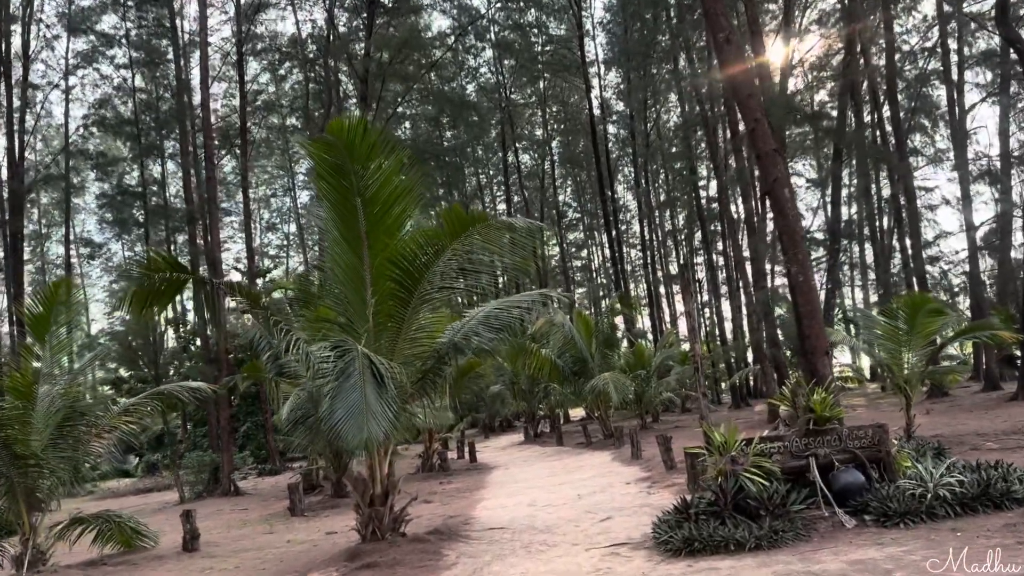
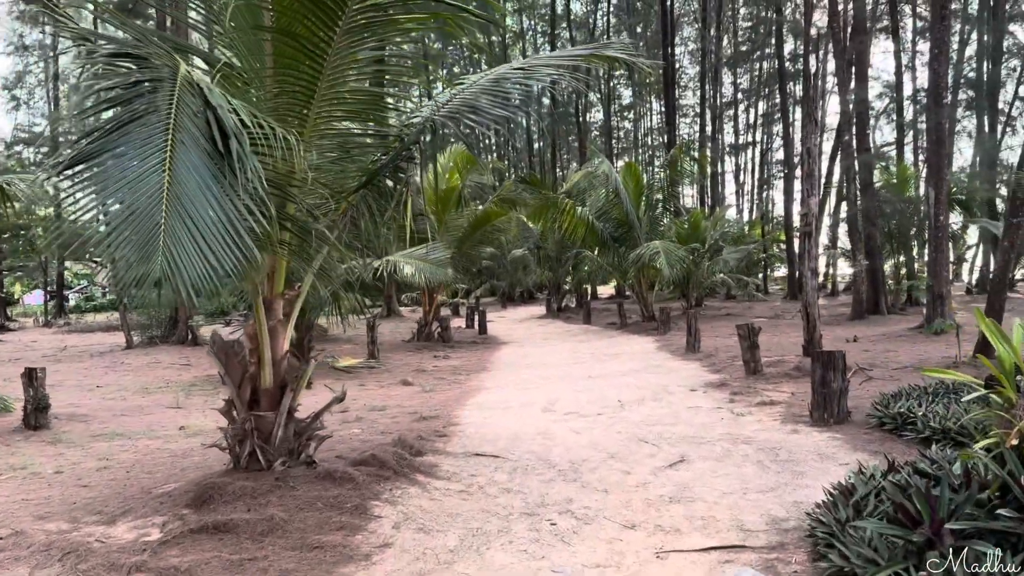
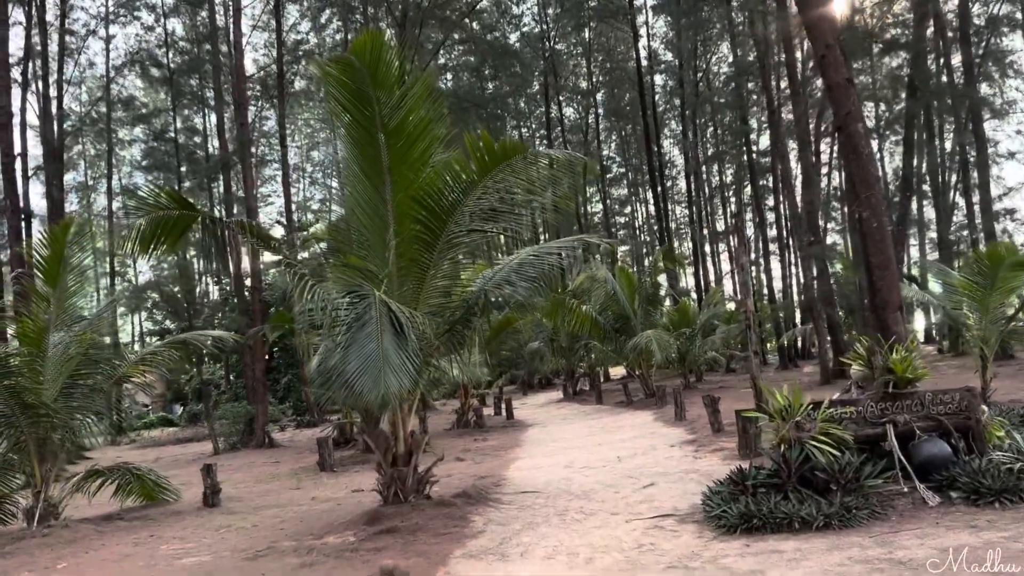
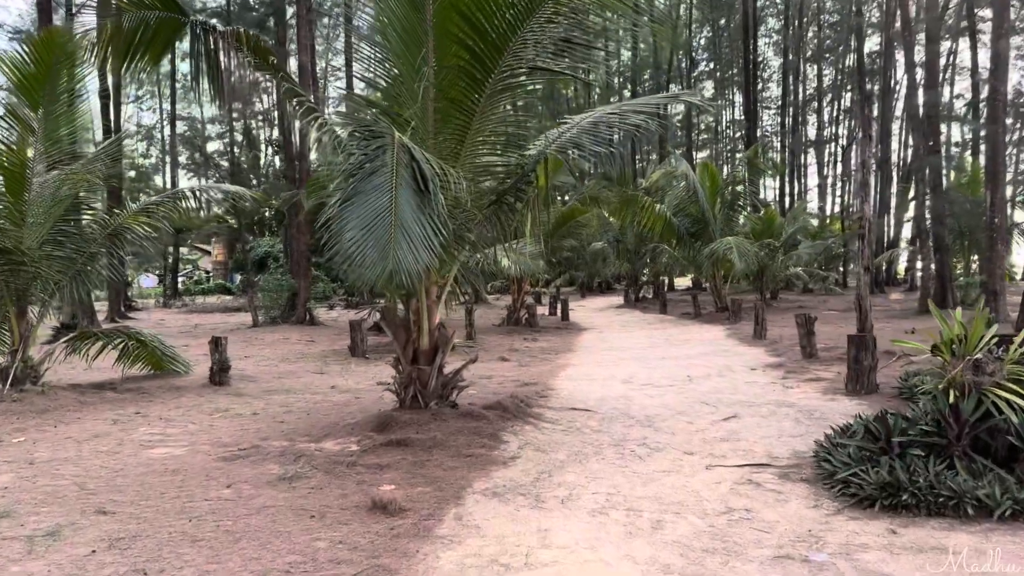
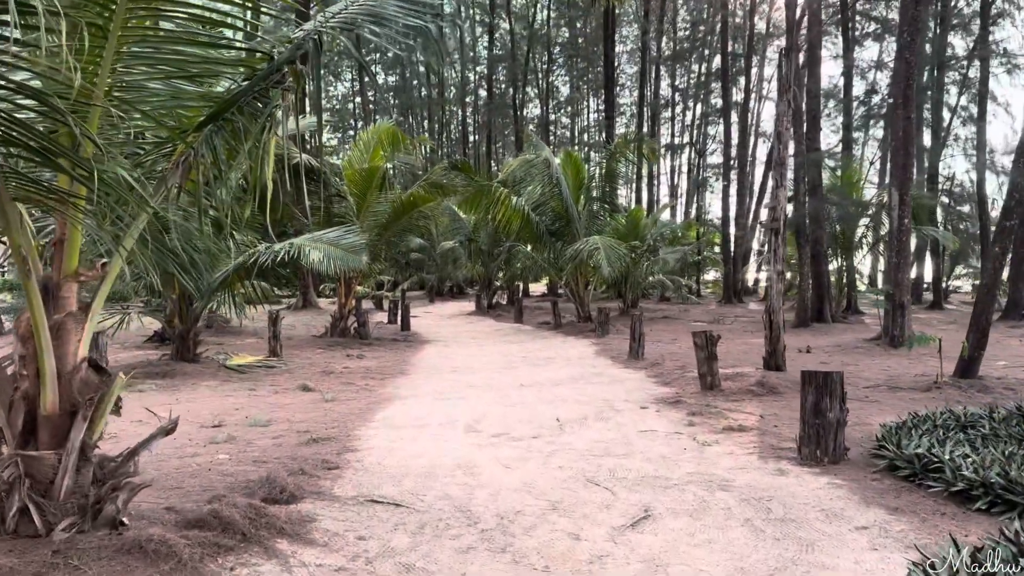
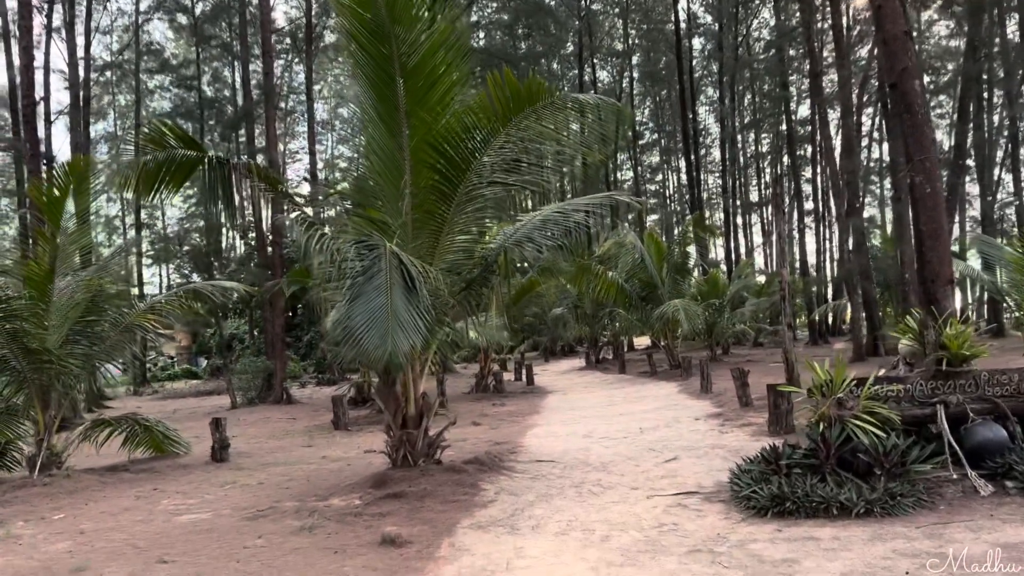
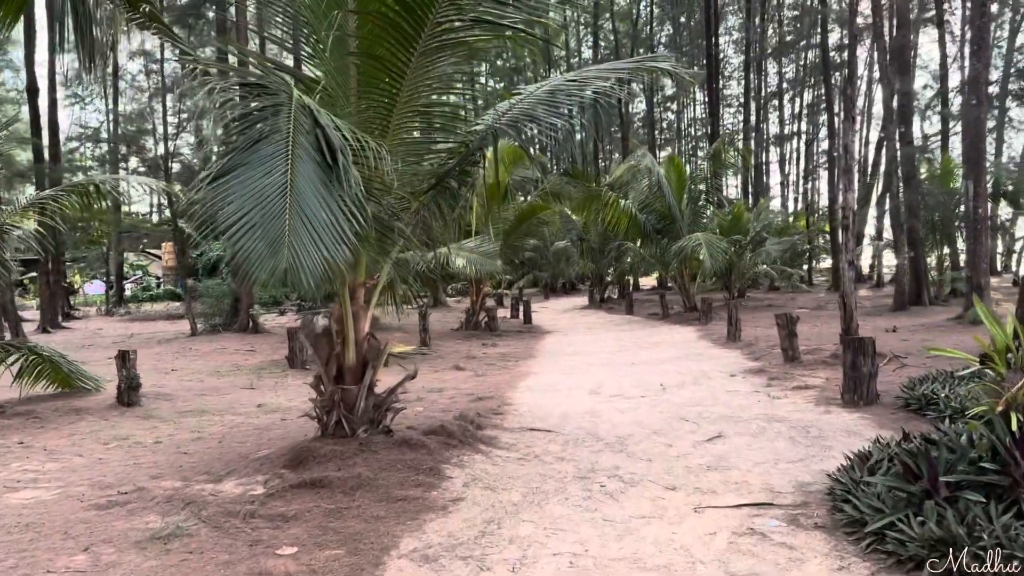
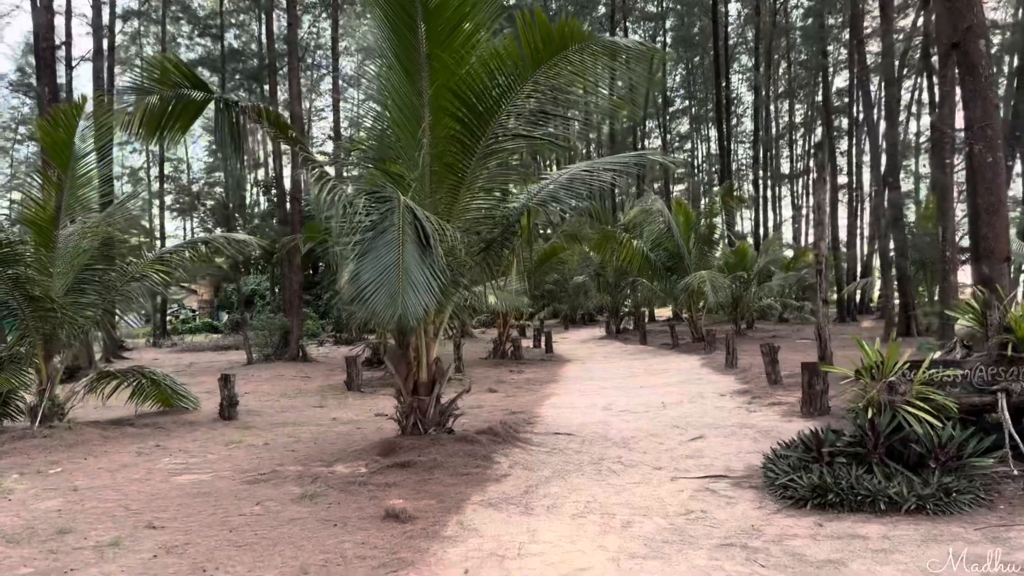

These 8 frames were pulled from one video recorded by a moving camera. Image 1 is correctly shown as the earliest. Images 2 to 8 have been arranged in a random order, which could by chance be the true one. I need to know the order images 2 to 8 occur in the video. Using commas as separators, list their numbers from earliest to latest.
3, 6, 8, 4, 7, 2, 5
